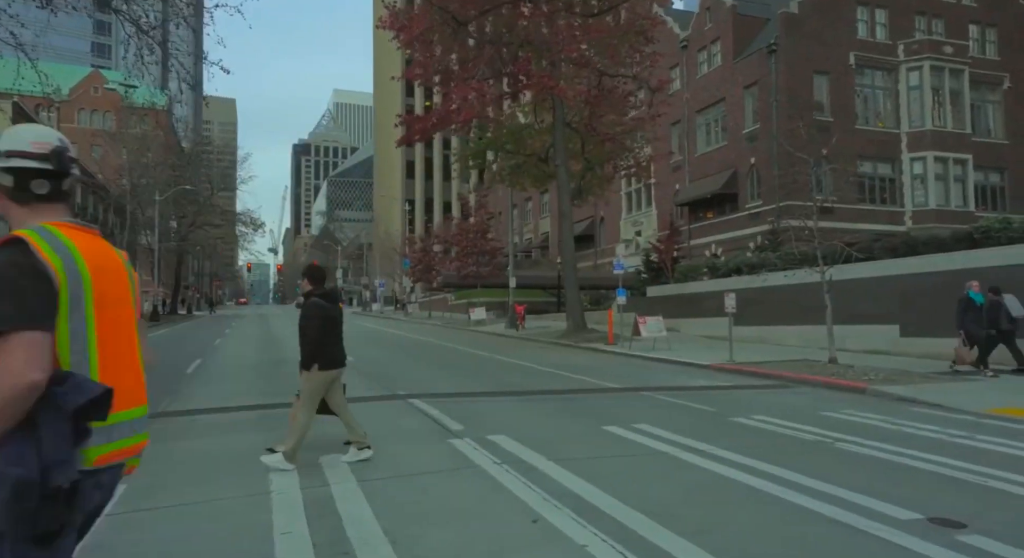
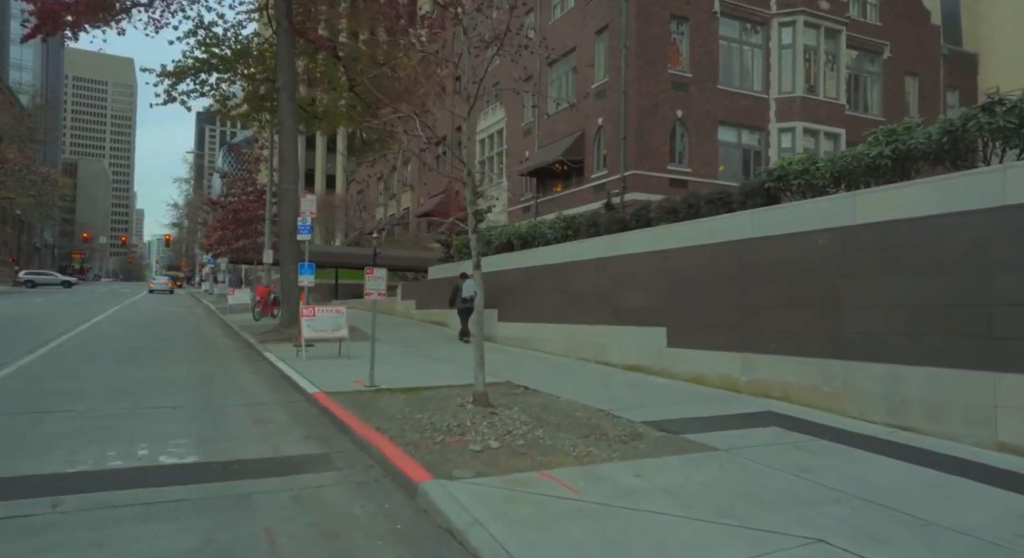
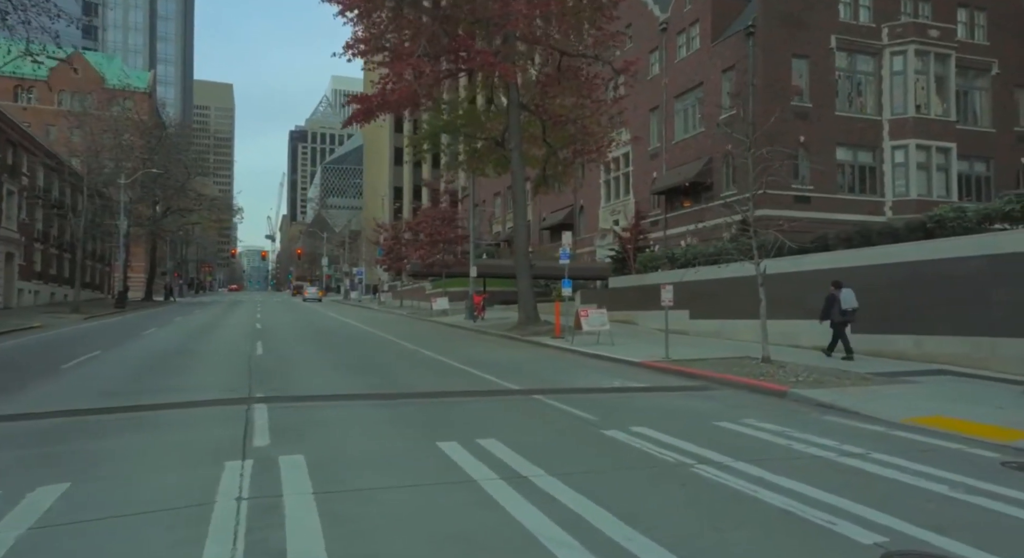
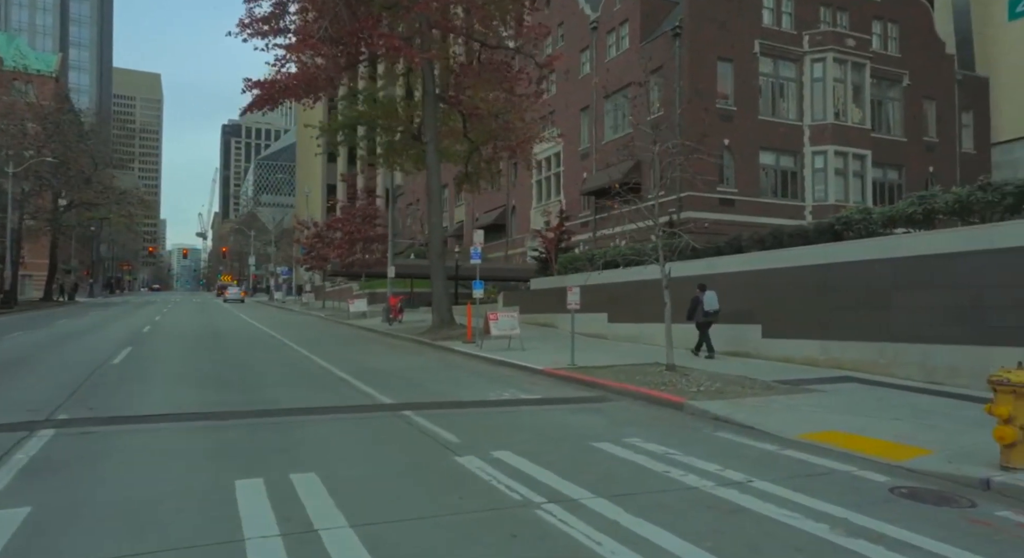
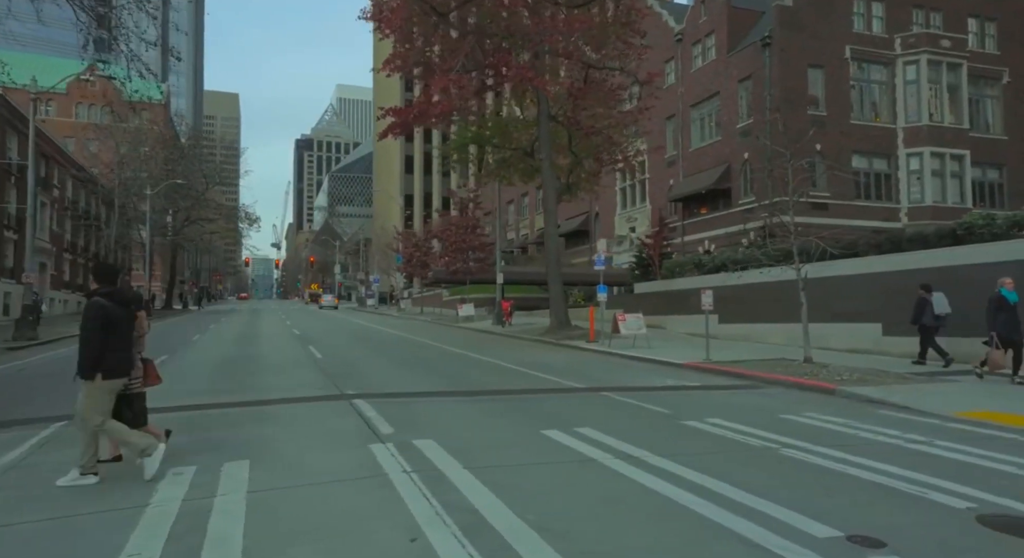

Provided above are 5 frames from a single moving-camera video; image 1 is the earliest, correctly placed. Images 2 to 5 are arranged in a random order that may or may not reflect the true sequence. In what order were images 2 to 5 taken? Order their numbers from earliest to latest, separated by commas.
5, 3, 4, 2
